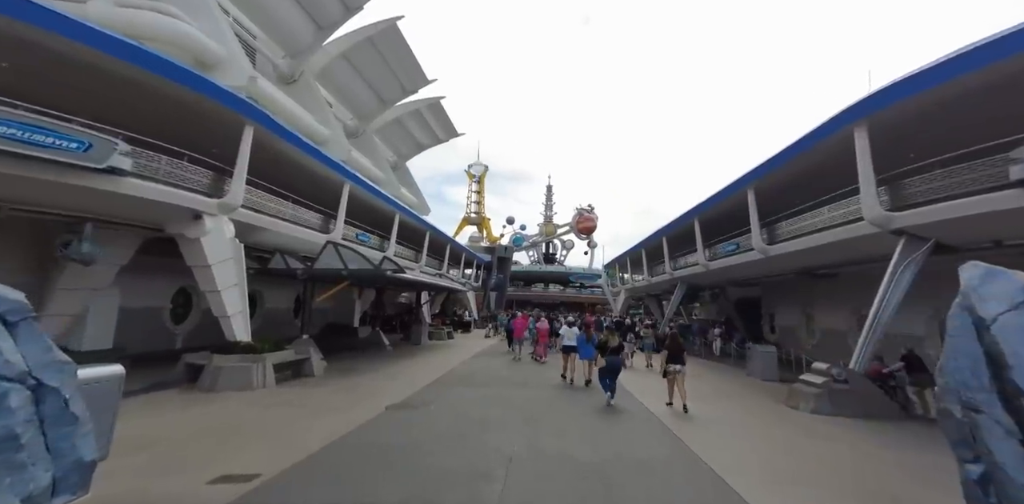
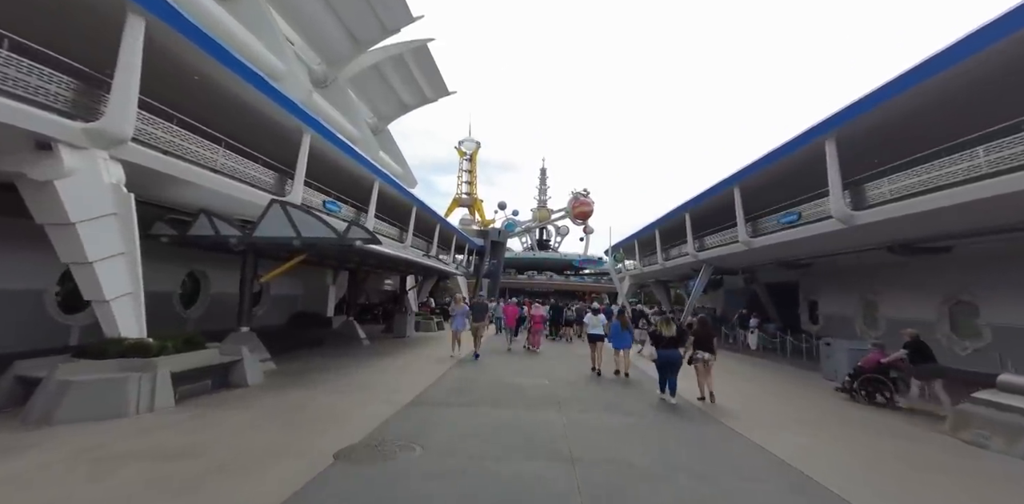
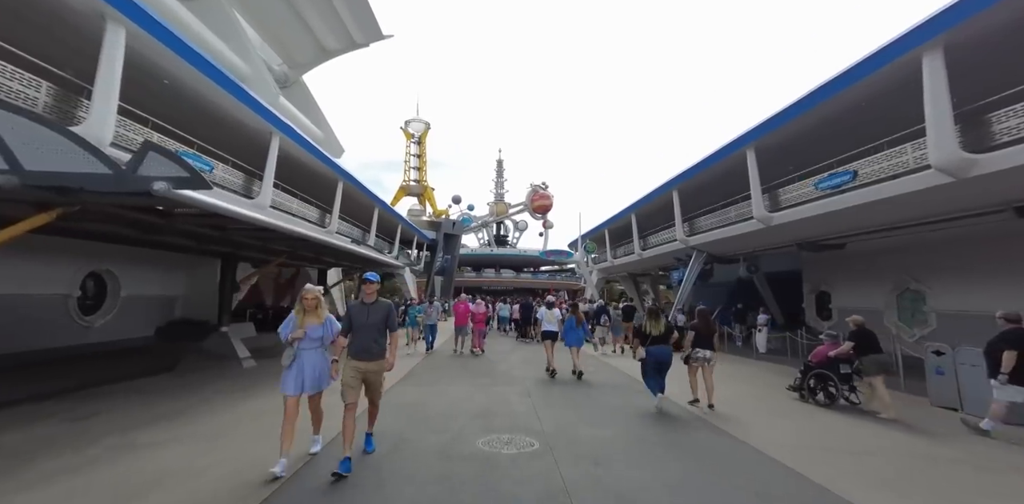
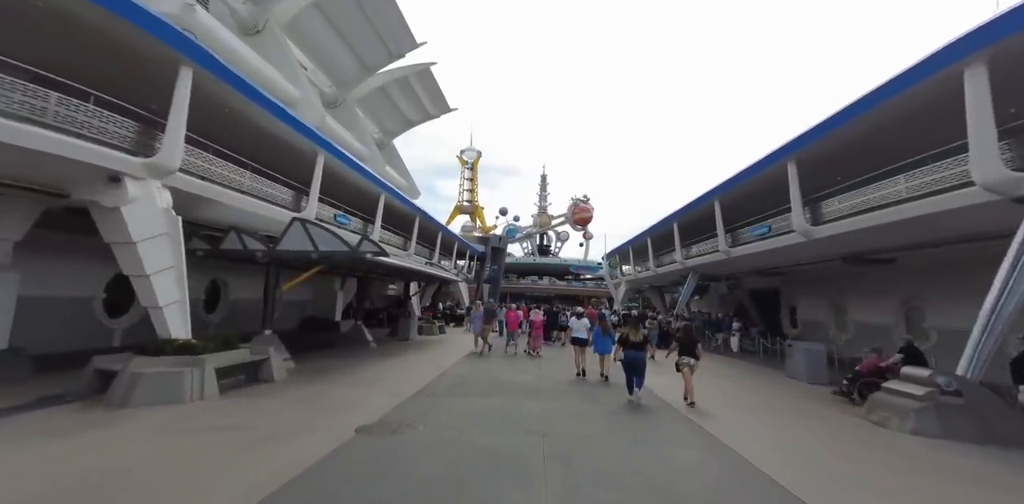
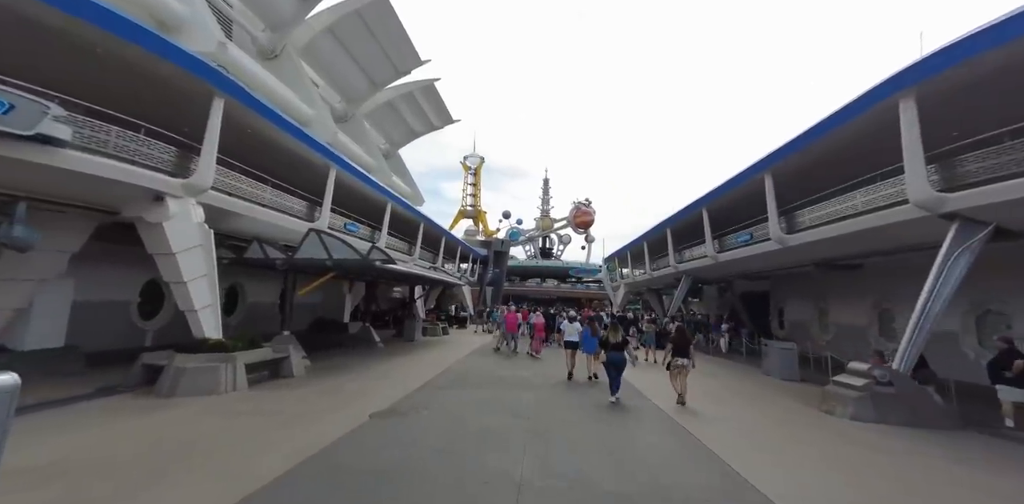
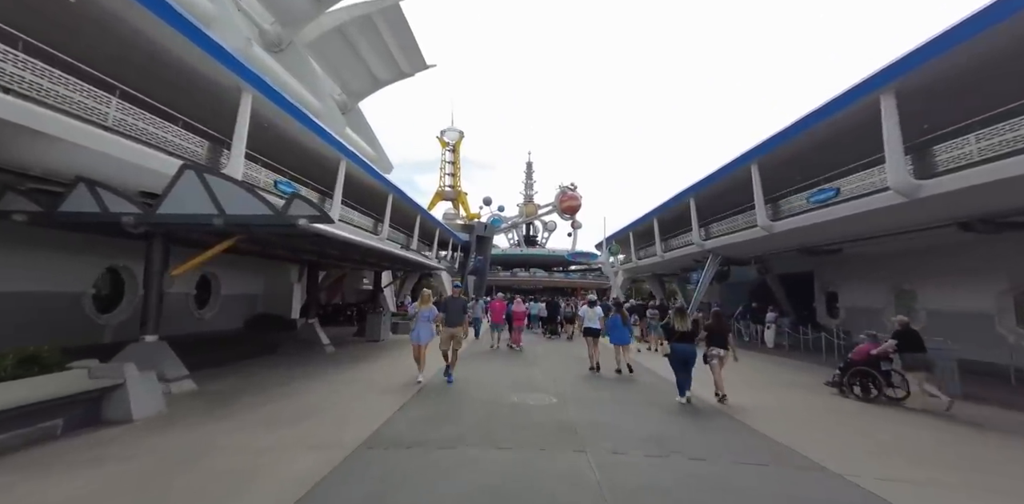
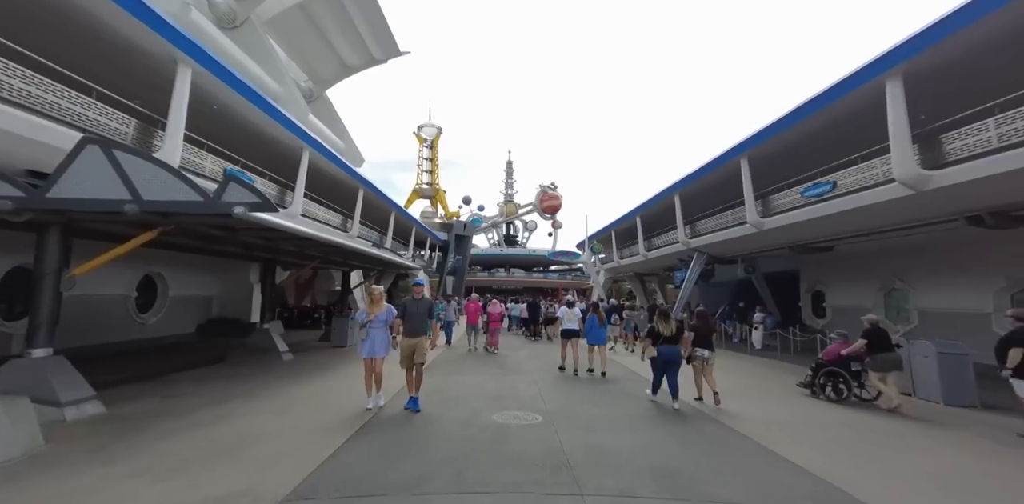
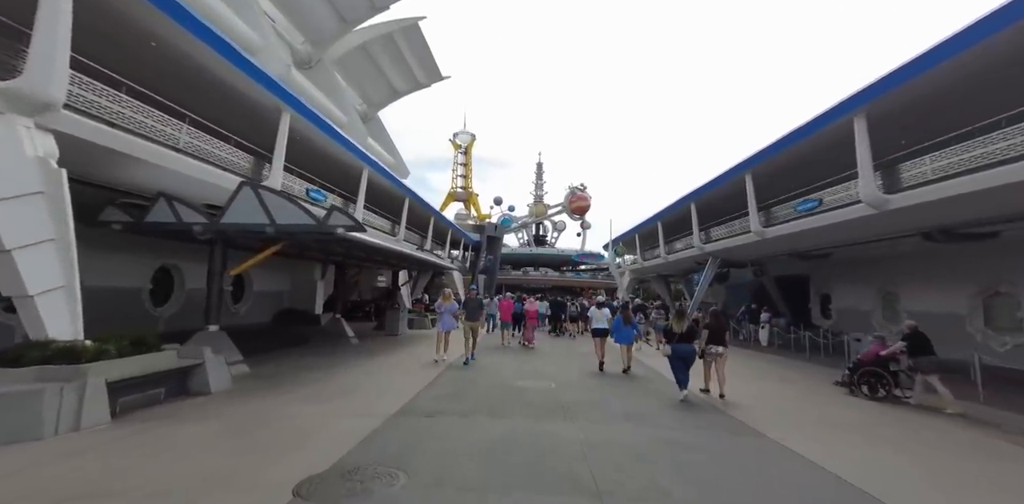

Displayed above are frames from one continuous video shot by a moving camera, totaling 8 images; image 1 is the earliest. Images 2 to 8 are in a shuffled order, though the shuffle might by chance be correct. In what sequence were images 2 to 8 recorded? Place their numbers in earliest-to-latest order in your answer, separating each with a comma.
5, 4, 2, 8, 6, 7, 3
